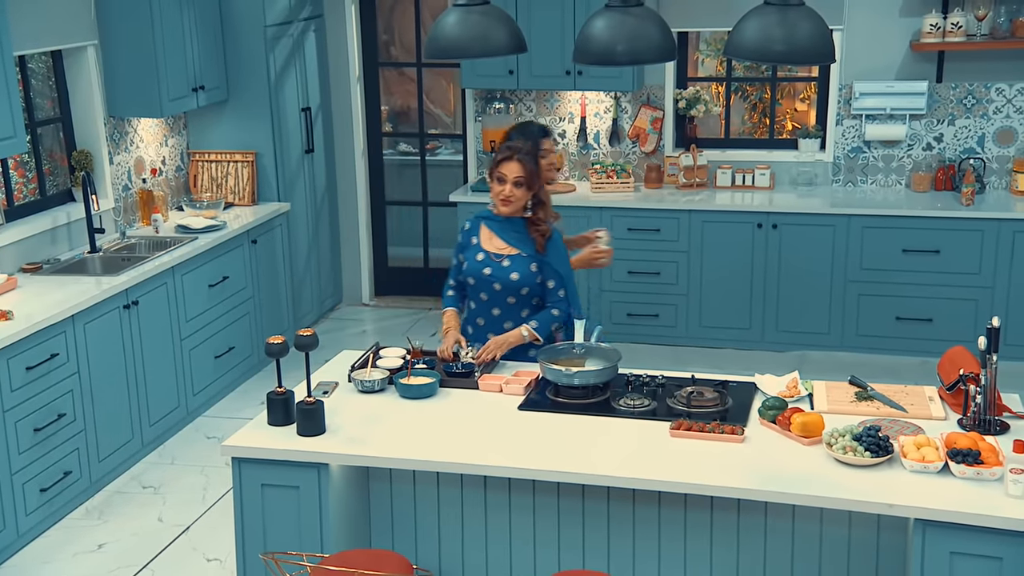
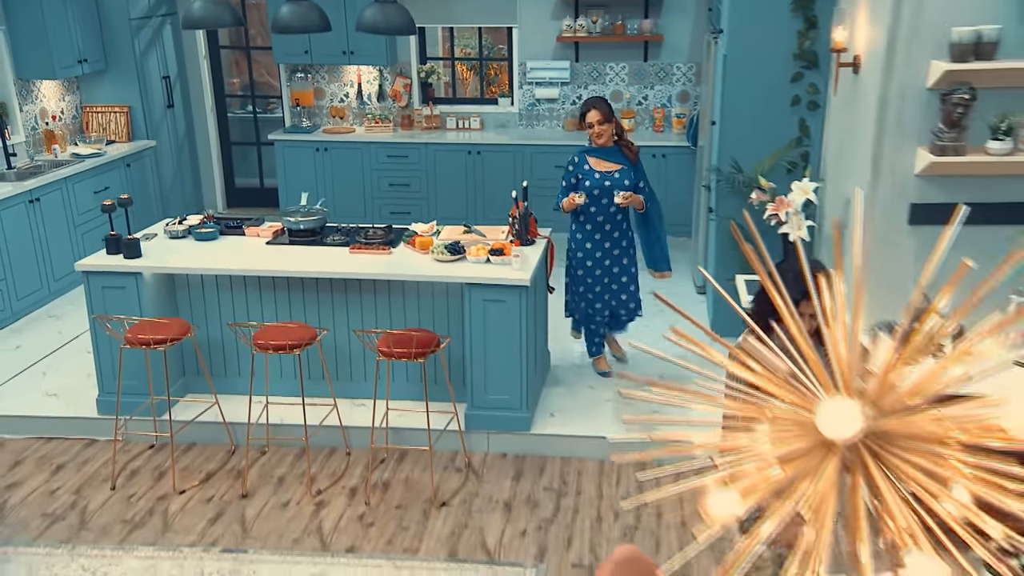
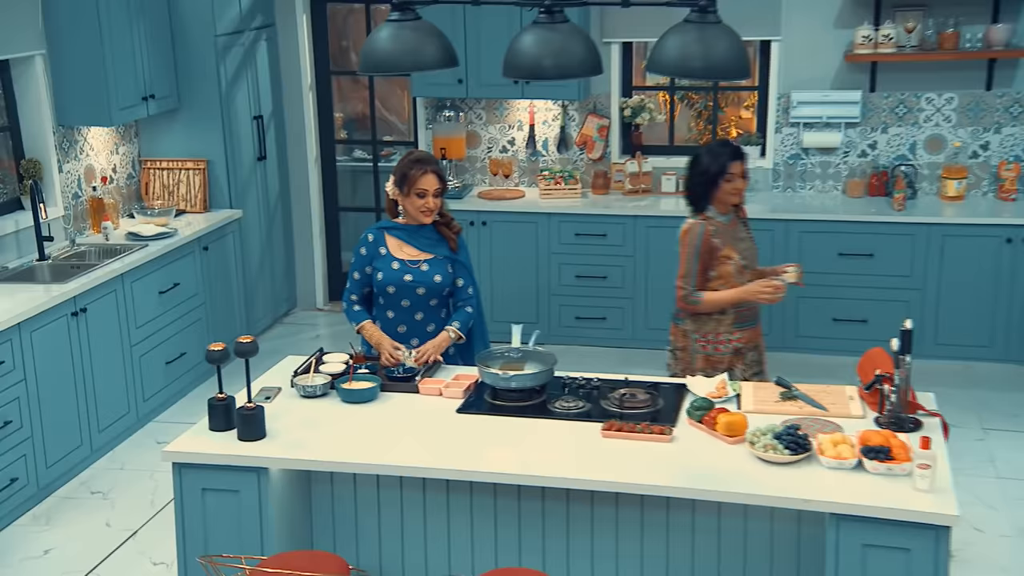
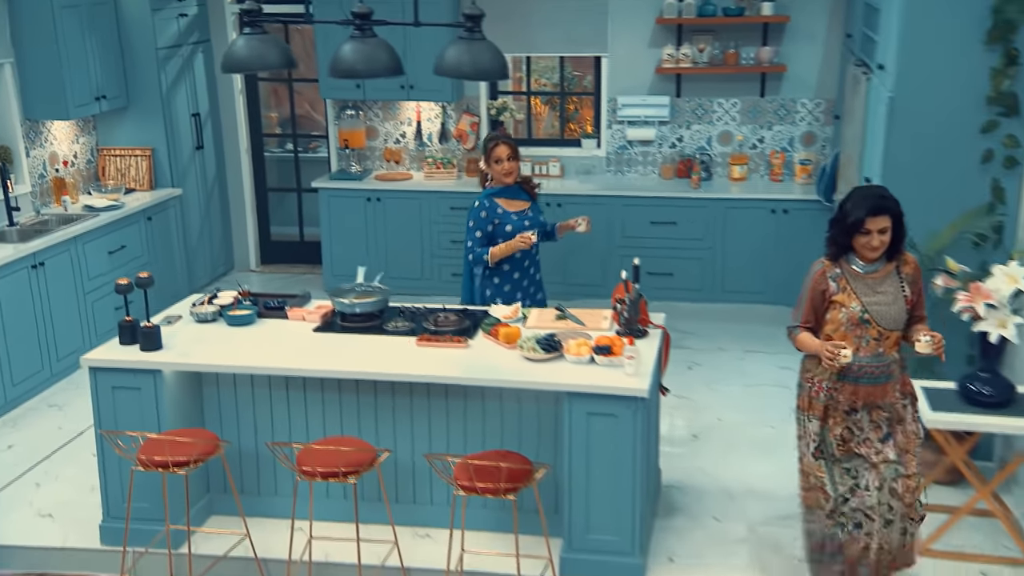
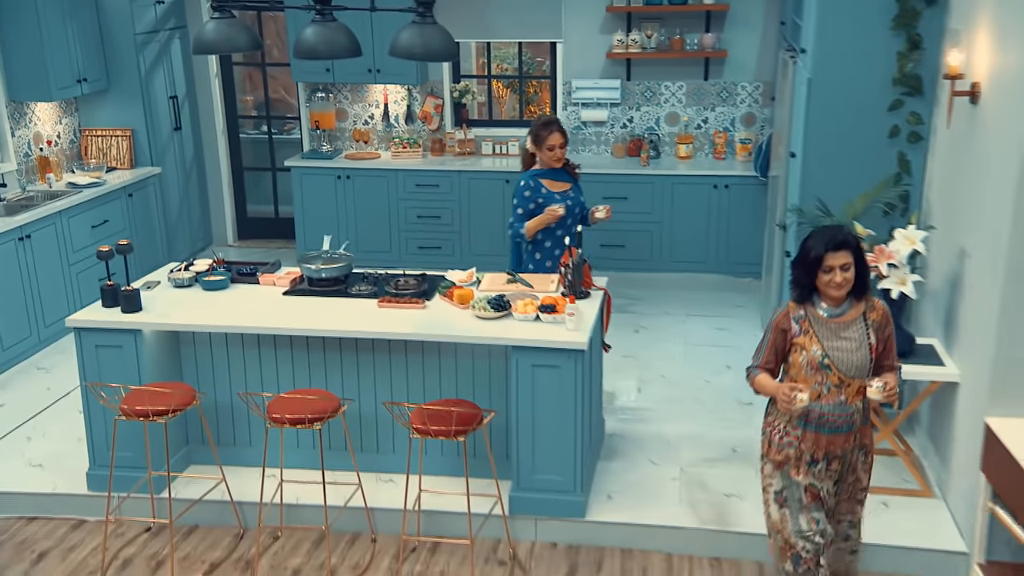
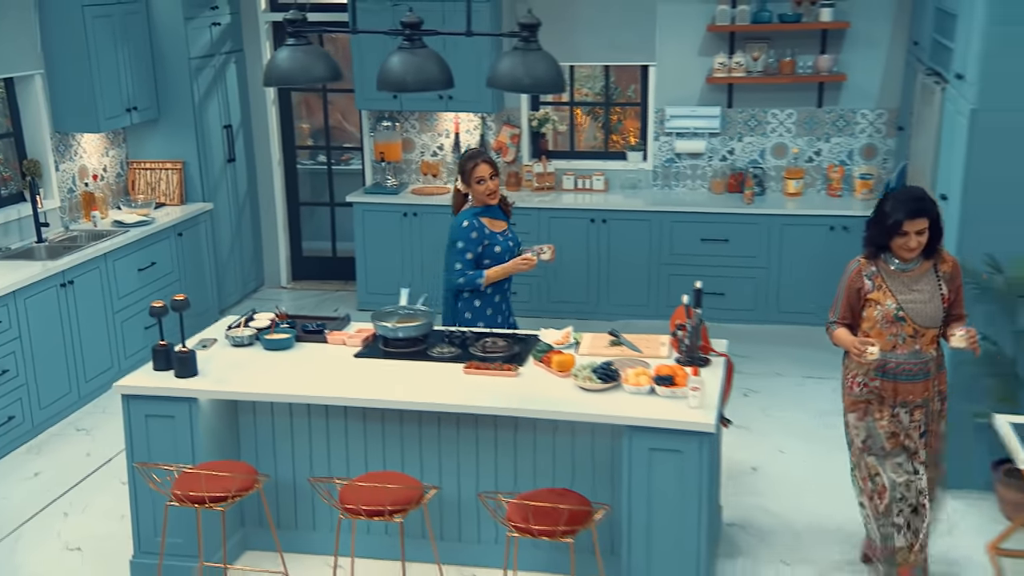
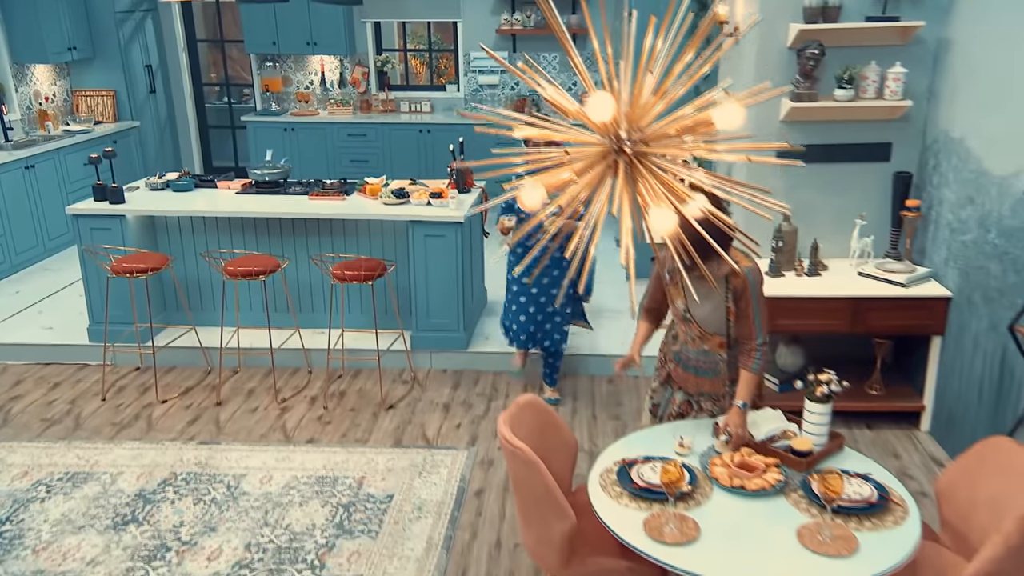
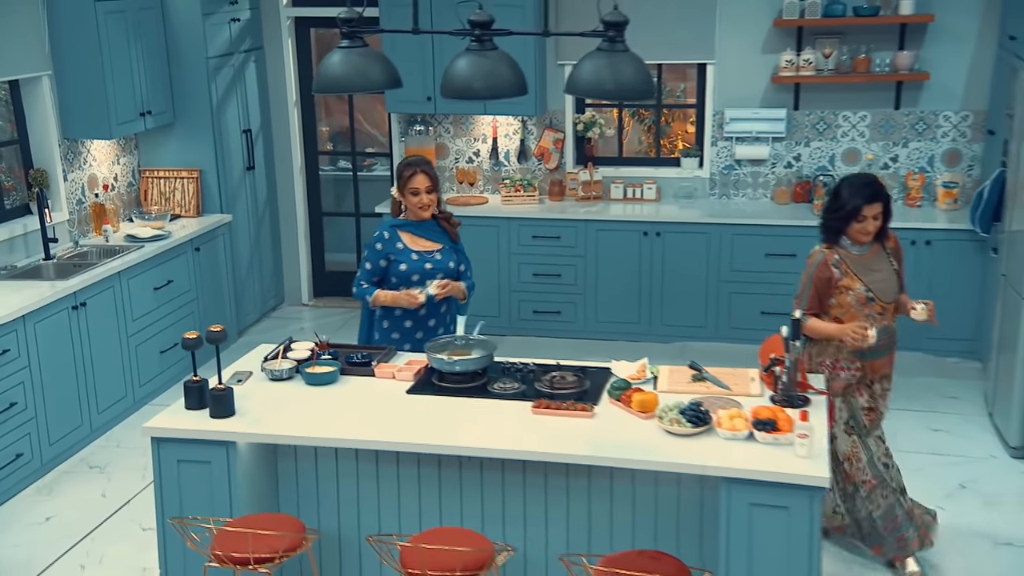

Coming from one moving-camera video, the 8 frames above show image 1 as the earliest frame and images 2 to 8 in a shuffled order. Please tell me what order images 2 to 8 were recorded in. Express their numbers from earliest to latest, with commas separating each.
3, 8, 6, 4, 5, 2, 7
